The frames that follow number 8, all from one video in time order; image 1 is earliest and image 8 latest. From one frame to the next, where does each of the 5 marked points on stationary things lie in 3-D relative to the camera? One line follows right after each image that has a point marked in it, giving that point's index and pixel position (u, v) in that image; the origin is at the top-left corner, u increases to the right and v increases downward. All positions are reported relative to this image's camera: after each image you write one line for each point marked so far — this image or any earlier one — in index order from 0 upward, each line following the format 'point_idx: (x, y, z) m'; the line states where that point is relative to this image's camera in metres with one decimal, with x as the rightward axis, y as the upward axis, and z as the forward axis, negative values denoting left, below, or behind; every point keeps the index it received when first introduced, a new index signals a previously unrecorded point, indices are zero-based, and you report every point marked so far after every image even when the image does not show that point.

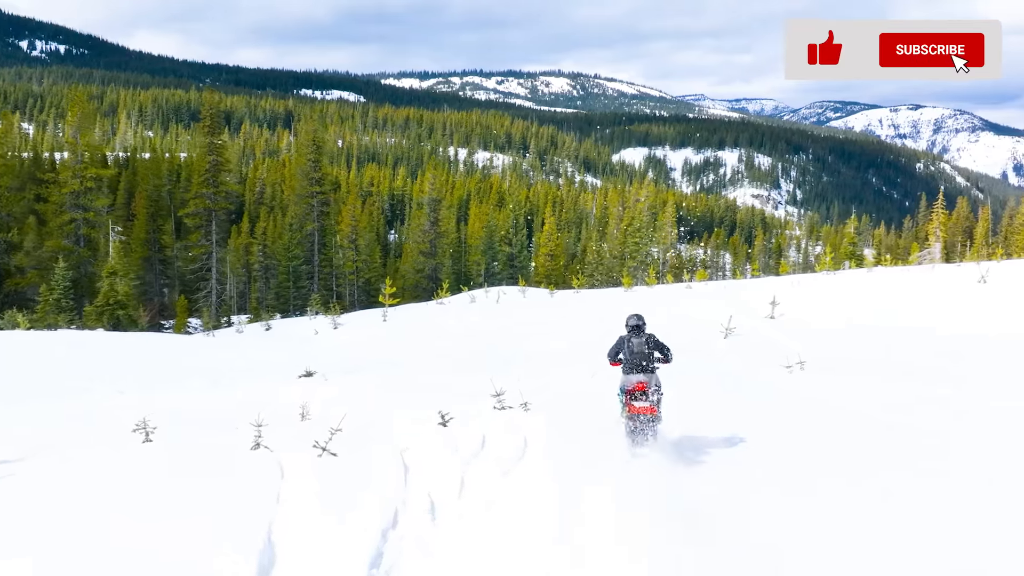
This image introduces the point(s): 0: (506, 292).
0: (-0.1, 0.0, +15.0) m
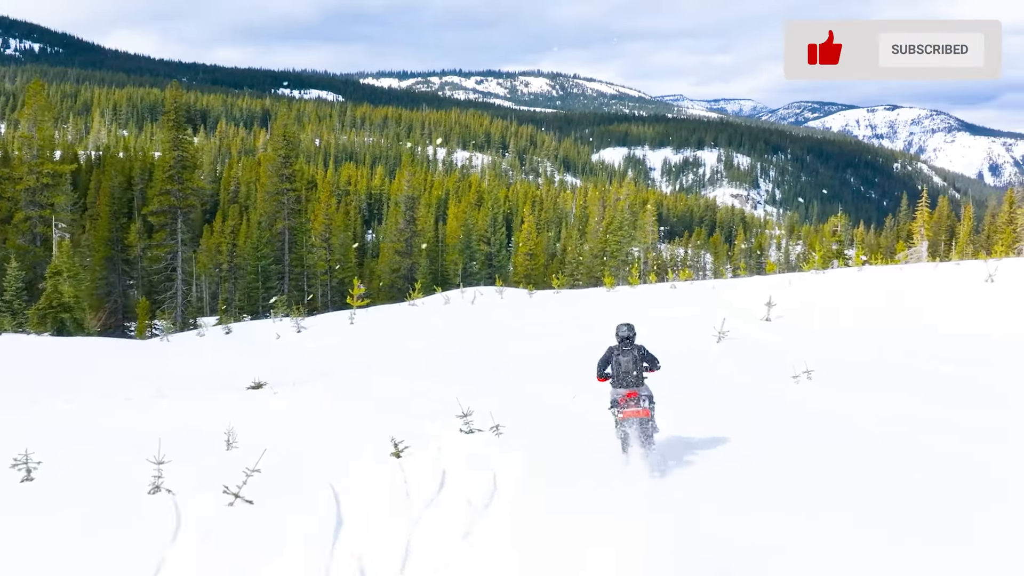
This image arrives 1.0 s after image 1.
0: (-0.4, 0.0, +14.3) m
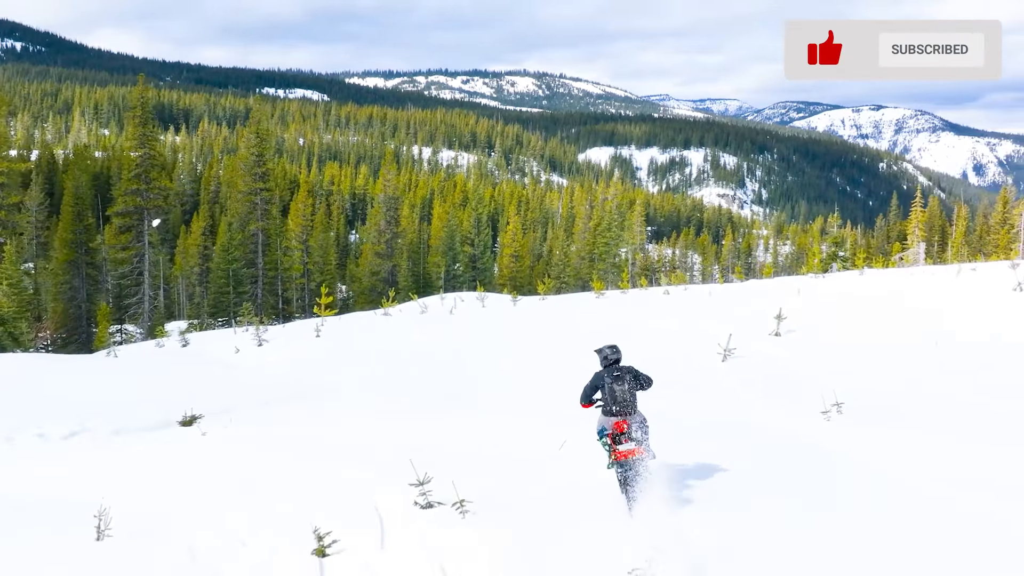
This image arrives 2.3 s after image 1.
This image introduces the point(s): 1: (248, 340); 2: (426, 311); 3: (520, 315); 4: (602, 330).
0: (-0.6, -0.1, +13.3) m
1: (-2.7, -0.5, +10.8) m
2: (-1.0, -0.3, +12.0) m
3: (+0.1, -0.3, +12.2) m
4: (+0.9, -0.4, +11.0) m
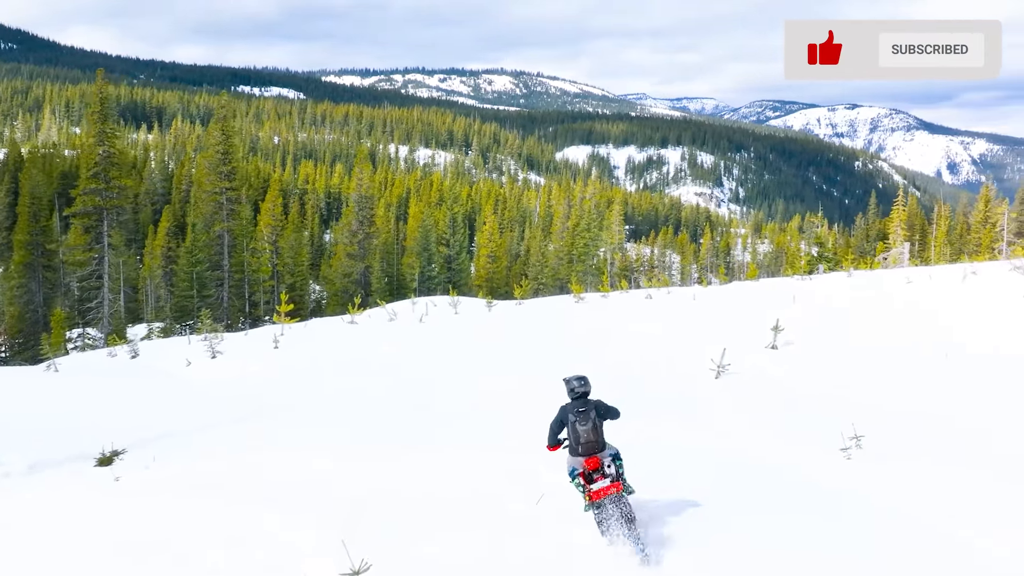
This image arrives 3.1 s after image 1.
0: (-0.9, -0.2, +12.6) m
1: (-2.9, -0.6, +10.0) m
2: (-1.2, -0.3, +11.3) m
3: (-0.2, -0.4, +11.6) m
4: (+0.7, -0.5, +10.3) m
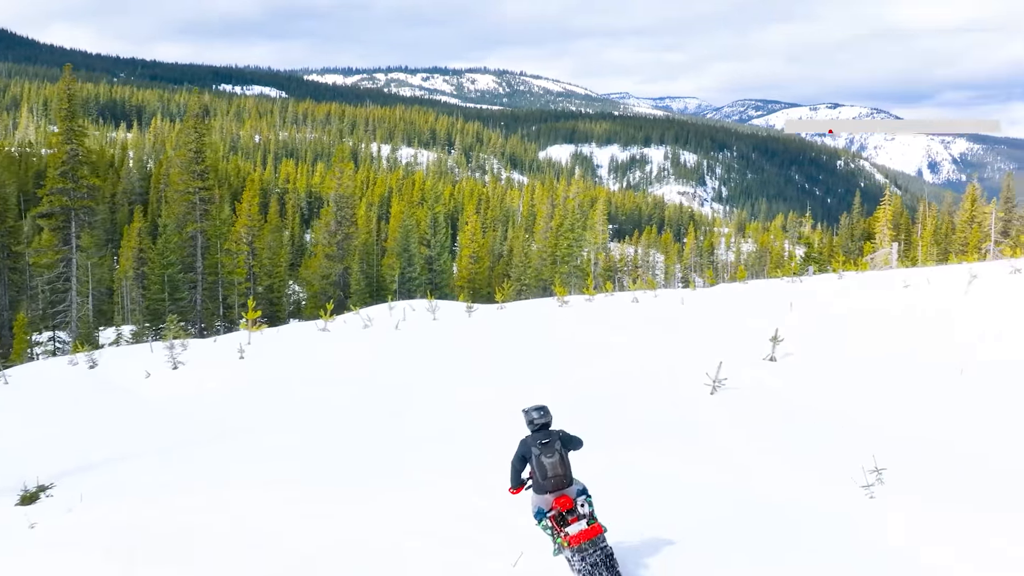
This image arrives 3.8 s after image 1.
0: (-1.1, -0.2, +12.1) m
1: (-3.1, -0.6, +9.5) m
2: (-1.4, -0.4, +10.8) m
3: (-0.4, -0.4, +11.1) m
4: (+0.5, -0.5, +9.8) m
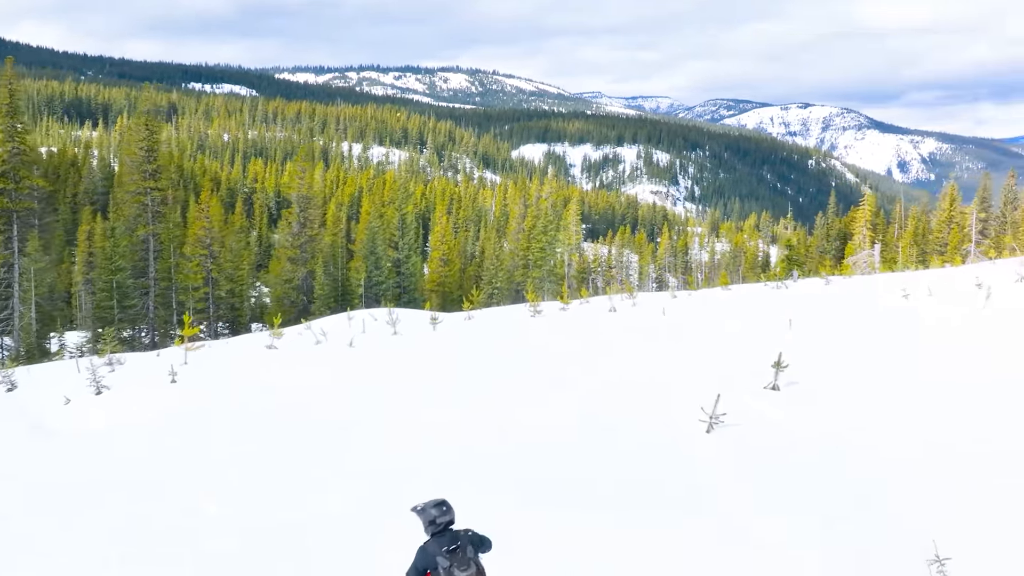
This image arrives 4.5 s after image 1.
0: (-1.5, -0.3, +11.2) m
1: (-3.4, -0.8, +8.5) m
2: (-1.7, -0.5, +9.8) m
3: (-0.7, -0.5, +10.2) m
4: (+0.2, -0.6, +9.0) m
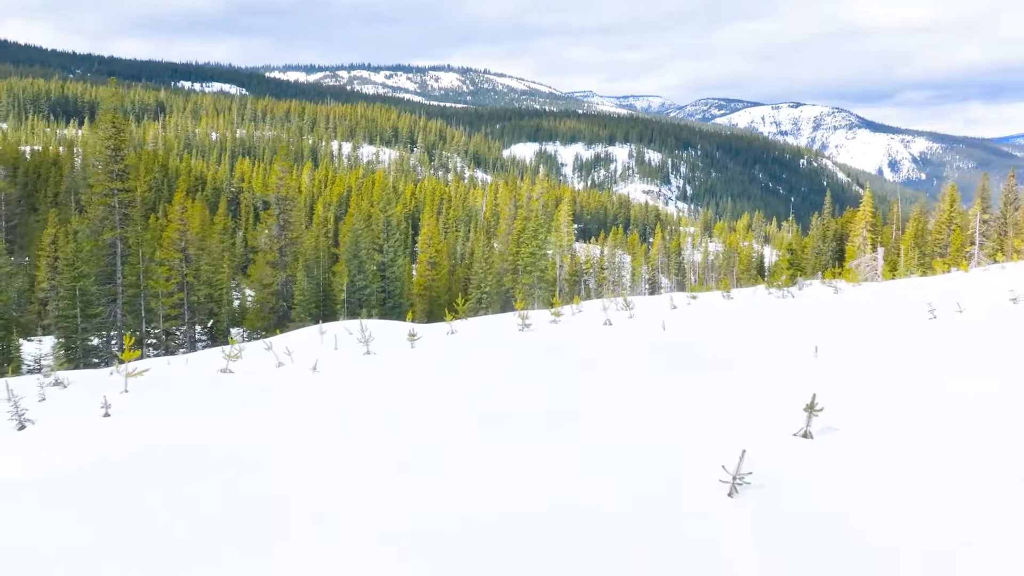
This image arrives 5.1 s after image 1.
0: (-1.6, -0.5, +10.2) m
1: (-3.5, -0.9, +7.5) m
2: (-1.8, -0.6, +8.9) m
3: (-0.8, -0.6, +9.2) m
4: (+0.1, -0.7, +8.0) m
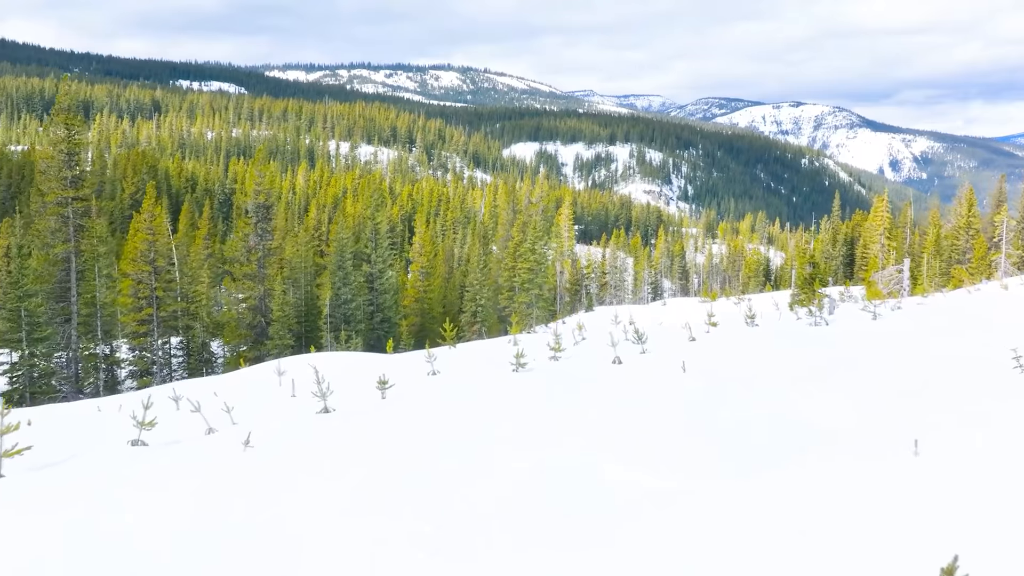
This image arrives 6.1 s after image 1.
0: (-1.7, -0.7, +8.6) m
1: (-3.5, -1.2, +5.9) m
2: (-1.9, -0.9, +7.2) m
3: (-0.9, -0.9, +7.5) m
4: (0.0, -1.0, +6.3) m
